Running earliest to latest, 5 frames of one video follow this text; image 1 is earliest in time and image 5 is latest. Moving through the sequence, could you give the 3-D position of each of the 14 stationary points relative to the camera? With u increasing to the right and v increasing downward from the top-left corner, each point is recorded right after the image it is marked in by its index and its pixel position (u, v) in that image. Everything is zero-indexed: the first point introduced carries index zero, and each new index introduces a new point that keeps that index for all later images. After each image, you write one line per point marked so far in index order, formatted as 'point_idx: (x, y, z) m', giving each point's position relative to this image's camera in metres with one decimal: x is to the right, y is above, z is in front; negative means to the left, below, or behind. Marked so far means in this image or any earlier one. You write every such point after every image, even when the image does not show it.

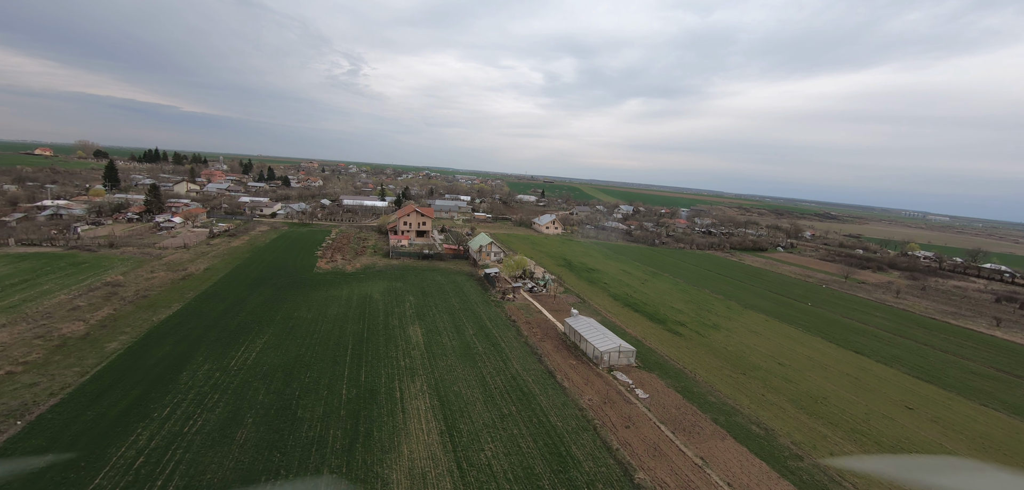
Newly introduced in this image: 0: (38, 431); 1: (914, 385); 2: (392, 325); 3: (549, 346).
0: (-11.2, -4.3, +8.8) m
1: (+16.1, -5.6, +15.0) m
2: (-4.9, -3.3, +15.2) m
3: (+1.5, -3.9, +14.5) m
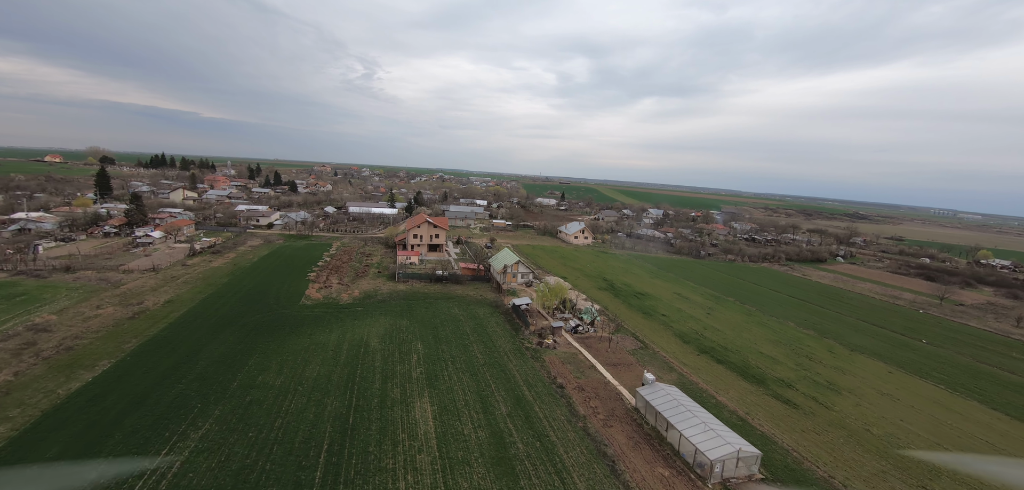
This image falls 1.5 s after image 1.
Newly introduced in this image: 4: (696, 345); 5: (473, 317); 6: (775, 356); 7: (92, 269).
0: (-10.0, -5.5, +4.6) m
1: (+17.5, -6.7, +9.7) m
2: (-3.5, -4.4, +10.7) m
3: (+2.9, -5.0, +9.8) m
4: (+8.0, -4.3, +16.5) m
5: (-1.8, -3.3, +17.0) m
6: (+11.7, -4.6, +16.6) m
7: (-21.6, -1.3, +19.2) m
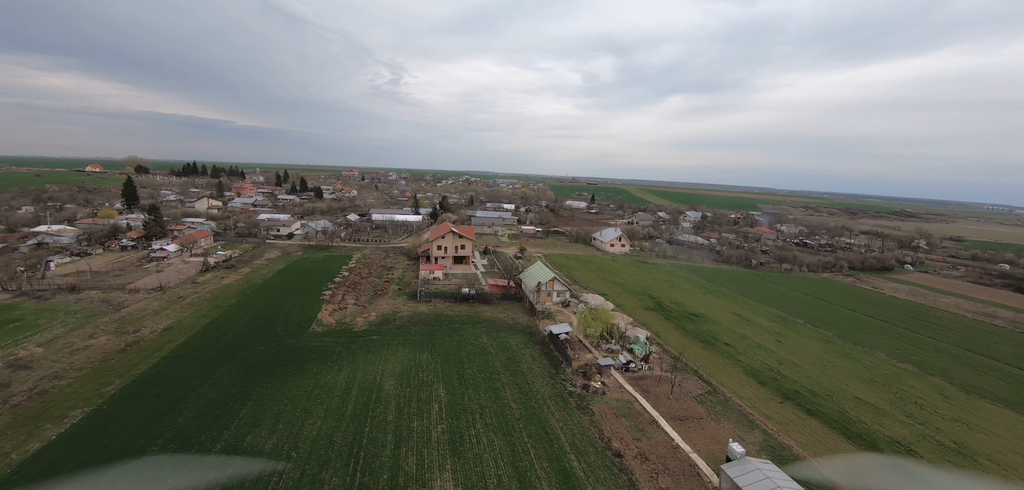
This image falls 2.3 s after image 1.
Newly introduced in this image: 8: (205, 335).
0: (-9.3, -6.2, +2.7) m
1: (+18.5, -7.3, +6.1) m
2: (-2.4, -5.2, +8.4) m
3: (+3.8, -5.8, +7.1) m
4: (+9.4, -5.0, +13.5) m
5: (-0.3, -4.1, +14.6) m
6: (+13.1, -5.3, +13.3) m
7: (-20.0, -2.1, +18.0) m
8: (-11.9, -3.5, +14.4) m
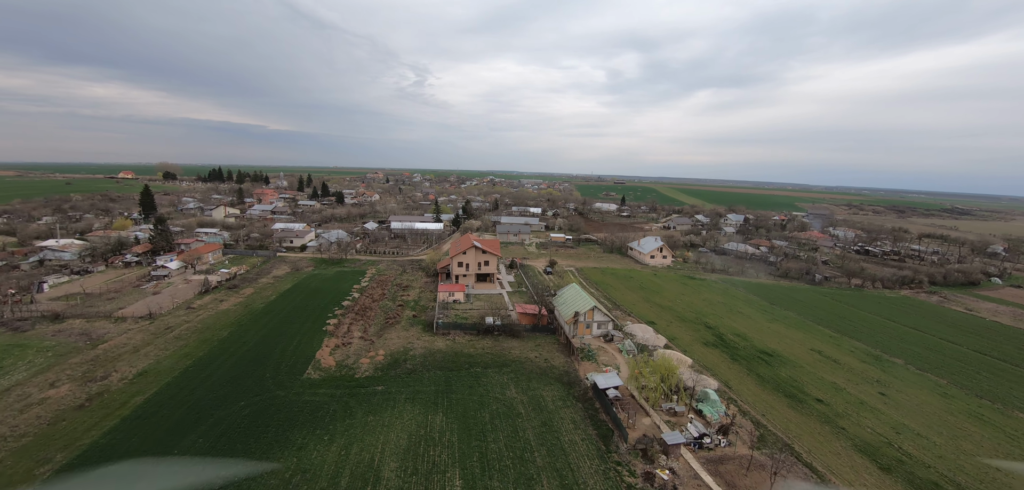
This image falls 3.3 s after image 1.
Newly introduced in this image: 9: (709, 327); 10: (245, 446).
0: (-8.9, -7.3, +0.3) m
1: (+19.0, -8.4, +2.0) m
2: (-1.7, -6.2, +5.6) m
3: (+4.5, -6.8, +3.9) m
4: (+10.4, -6.0, +9.9) m
5: (+0.8, -5.1, +11.6) m
6: (+14.1, -6.4, +9.5) m
7: (-18.6, -3.1, +16.2) m
8: (-10.8, -4.5, +12.2) m
9: (+9.6, -4.0, +18.4) m
10: (-6.9, -5.2, +9.6) m
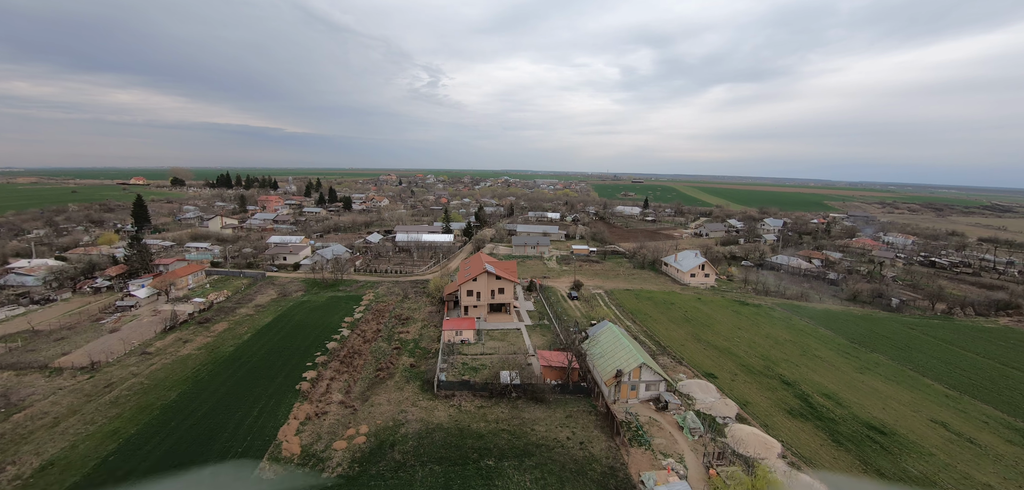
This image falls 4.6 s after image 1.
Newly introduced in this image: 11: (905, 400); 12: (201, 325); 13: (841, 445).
0: (-8.8, -8.6, -2.9) m
1: (+19.2, -9.7, -2.4) m
2: (-1.4, -7.5, +2.0) m
3: (+4.7, -8.1, +0.1) m
4: (+10.9, -7.3, +5.9) m
5: (+1.3, -6.4, +8.0) m
6: (+14.6, -7.6, +5.3) m
7: (-17.9, -4.4, +13.4) m
8: (-10.2, -5.8, +9.0) m
9: (+10.5, -5.3, +14.4) m
10: (-6.4, -6.5, +6.3) m
11: (+14.6, -5.7, +13.9) m
12: (-14.3, -3.7, +17.2) m
13: (+9.9, -6.0, +11.3) m
